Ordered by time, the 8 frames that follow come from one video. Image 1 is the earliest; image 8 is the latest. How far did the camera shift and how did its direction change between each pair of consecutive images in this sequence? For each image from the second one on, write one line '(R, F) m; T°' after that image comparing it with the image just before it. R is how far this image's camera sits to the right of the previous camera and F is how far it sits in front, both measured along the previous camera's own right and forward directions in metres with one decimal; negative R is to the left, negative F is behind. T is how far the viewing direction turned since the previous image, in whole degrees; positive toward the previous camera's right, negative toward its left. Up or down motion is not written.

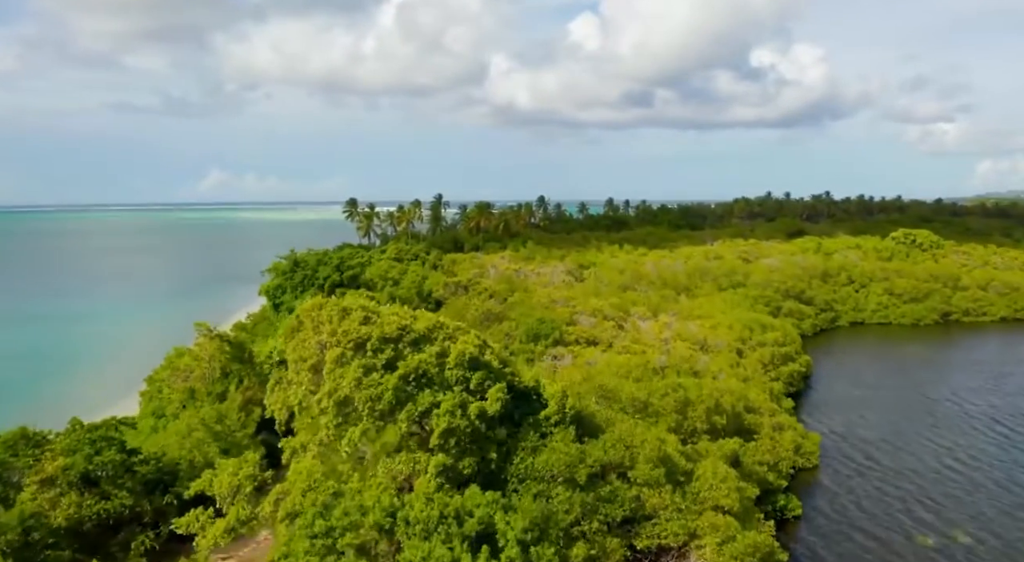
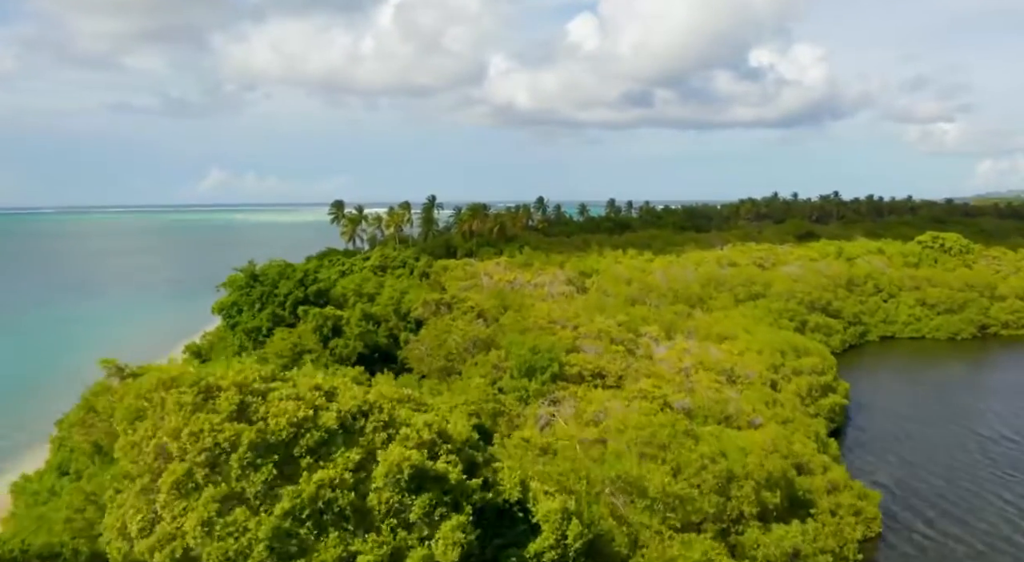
(+0.5, +7.6) m; 0°
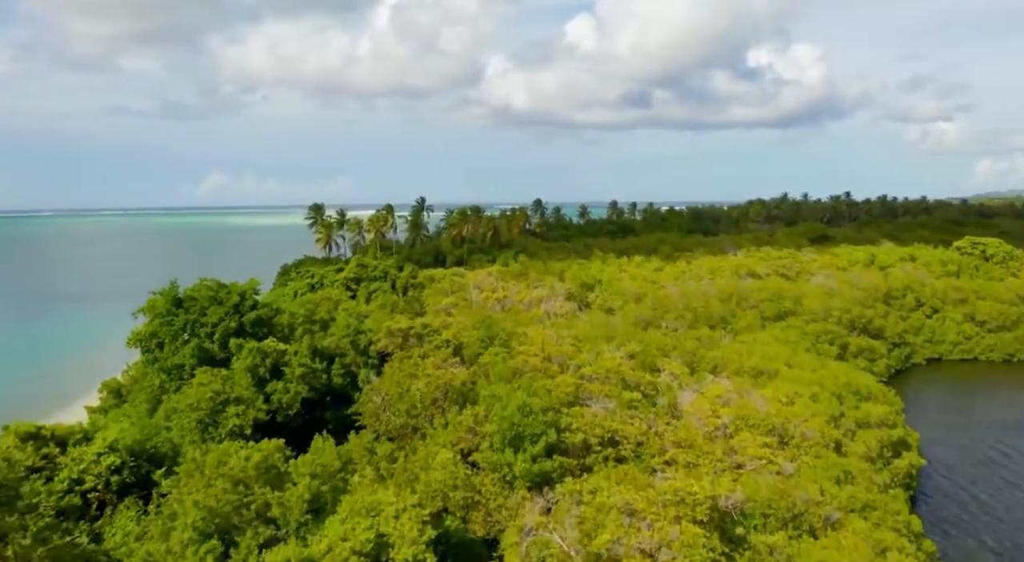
(+0.6, +9.4) m; 0°
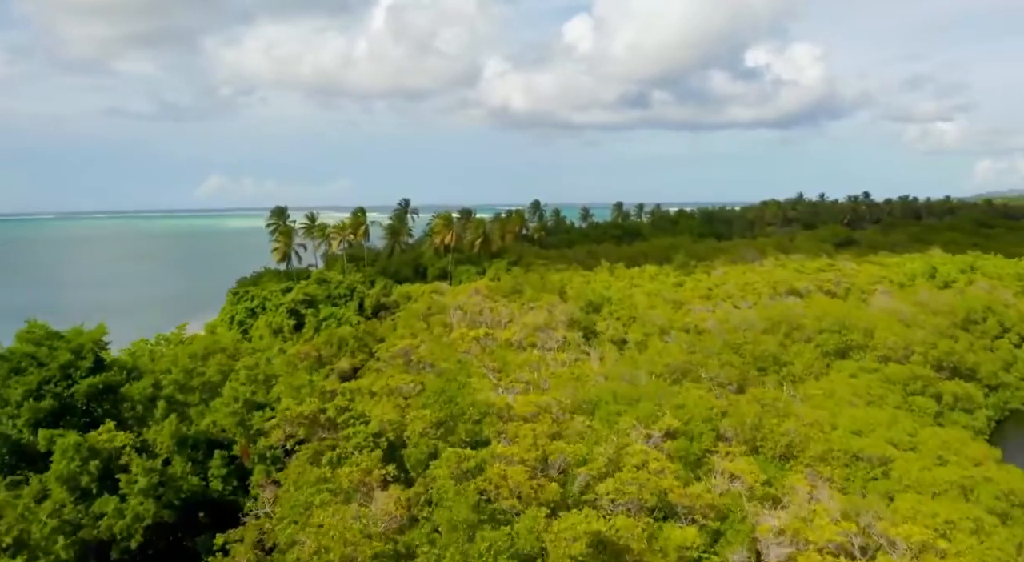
(+0.8, +13.4) m; 0°
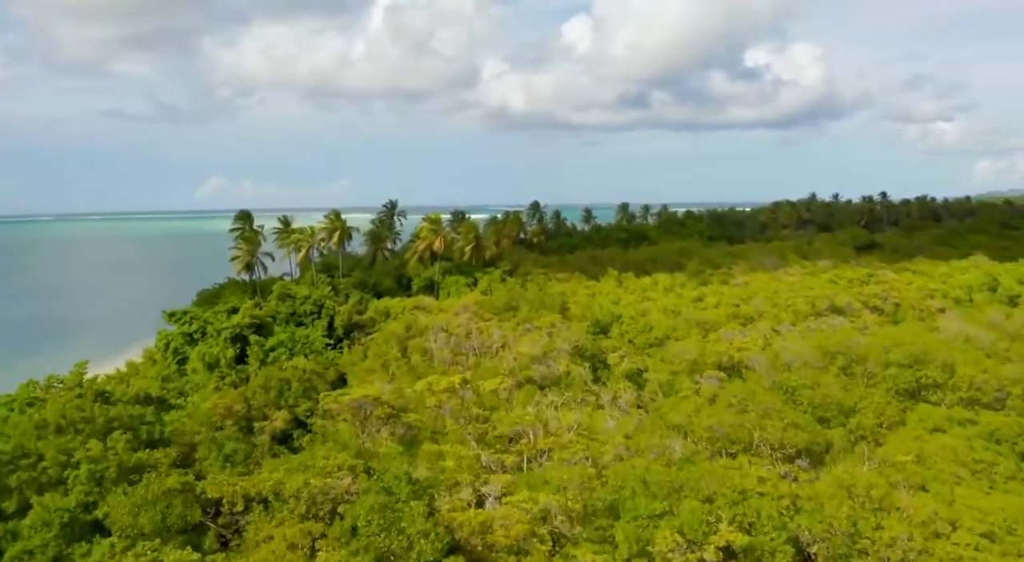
(+0.4, +9.4) m; 0°
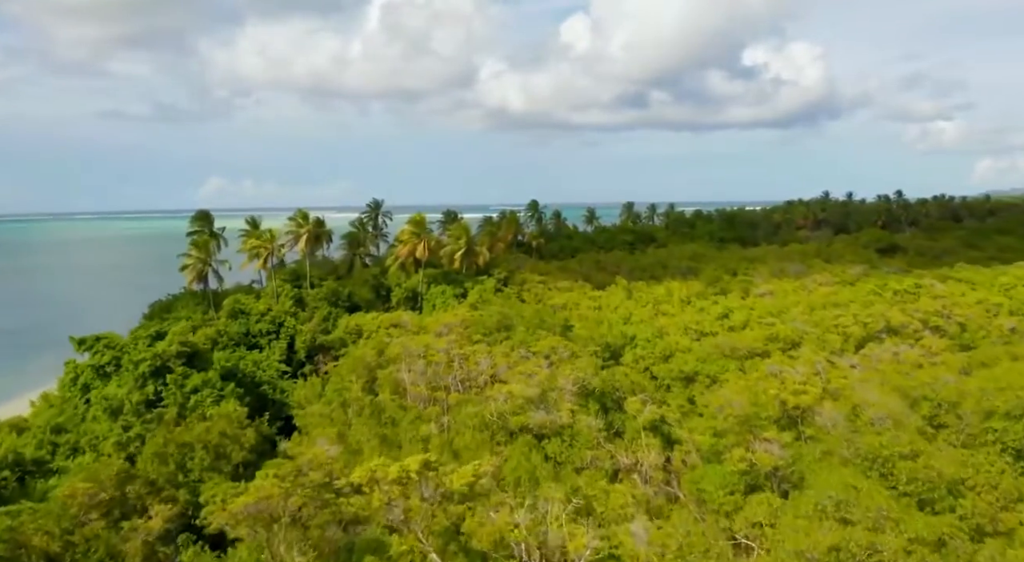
(+0.4, +9.0) m; 0°
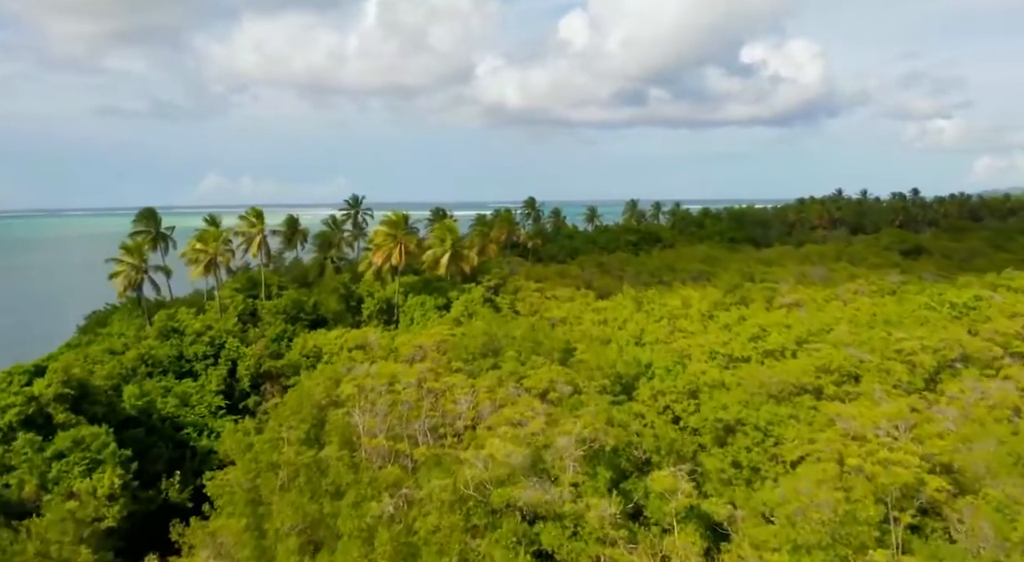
(+0.5, +8.8) m; 0°
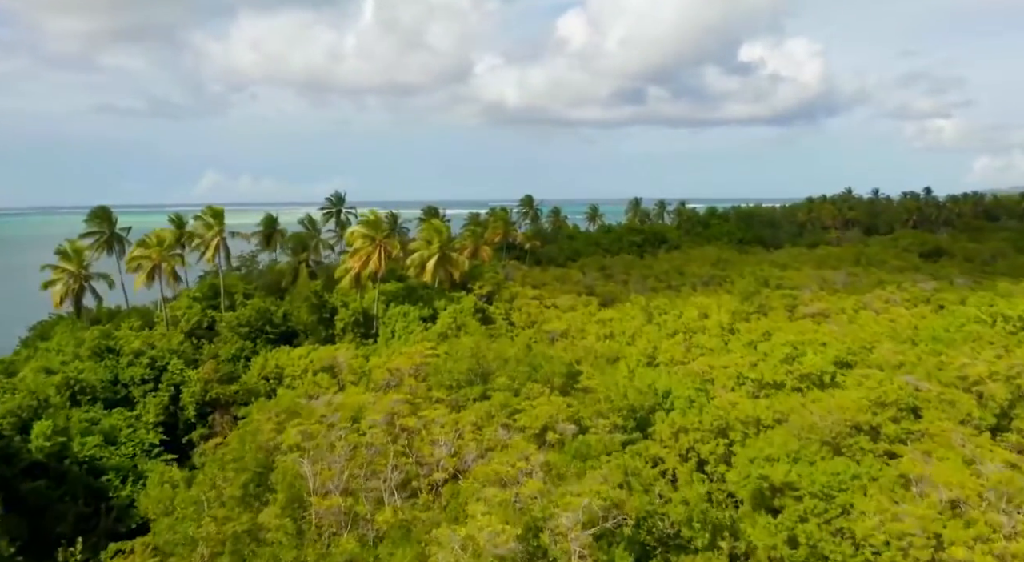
(+0.3, +6.1) m; 0°
